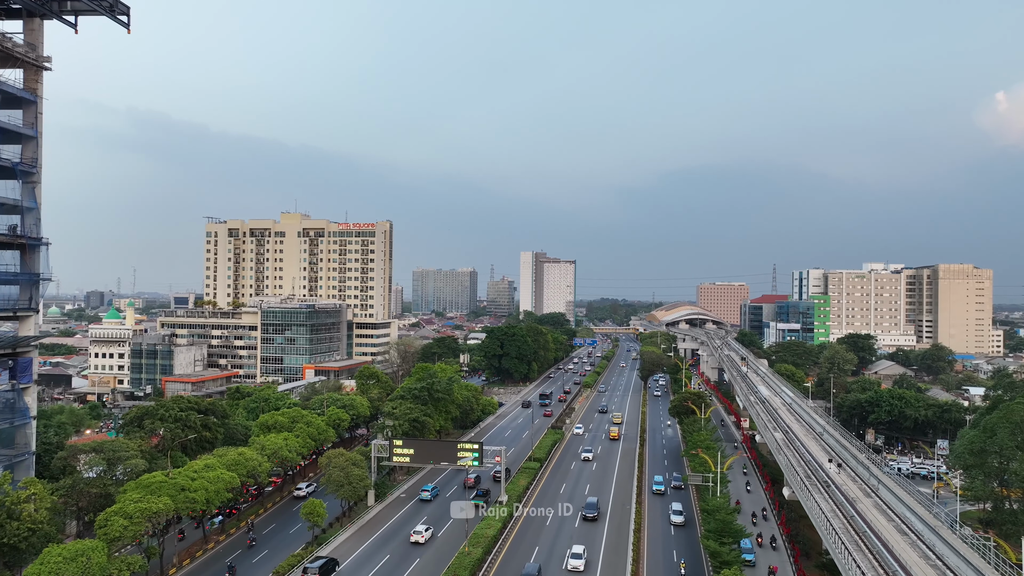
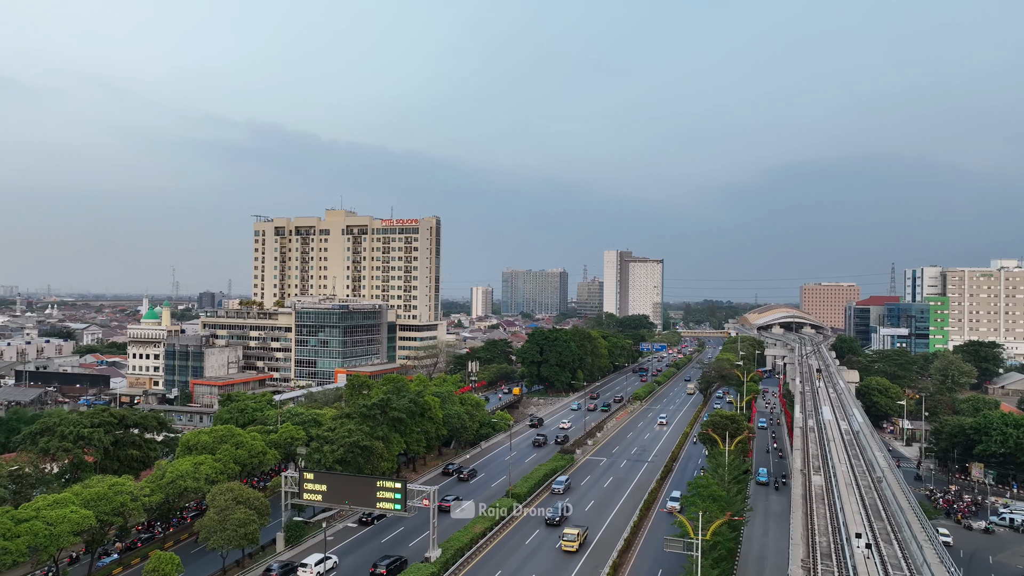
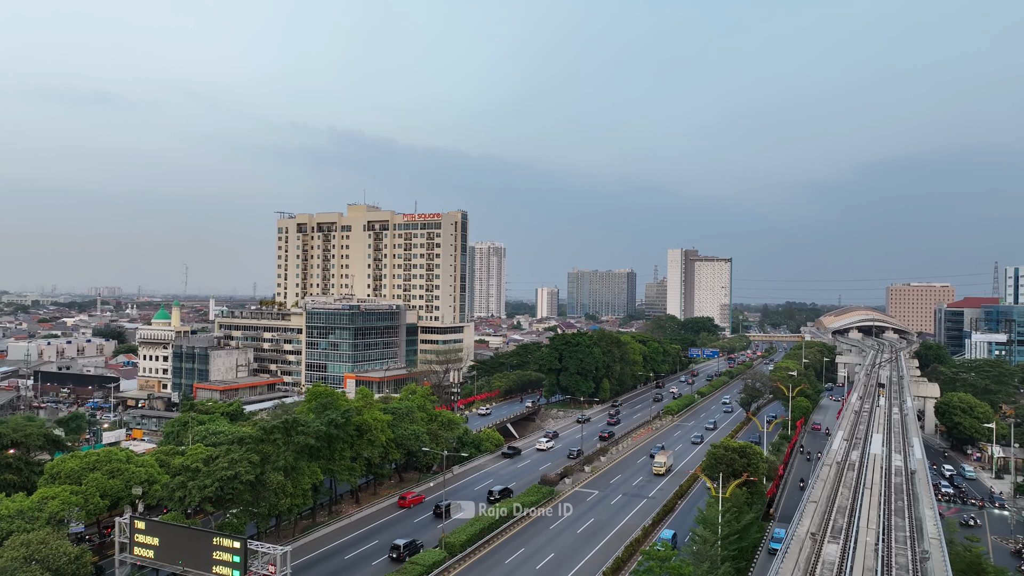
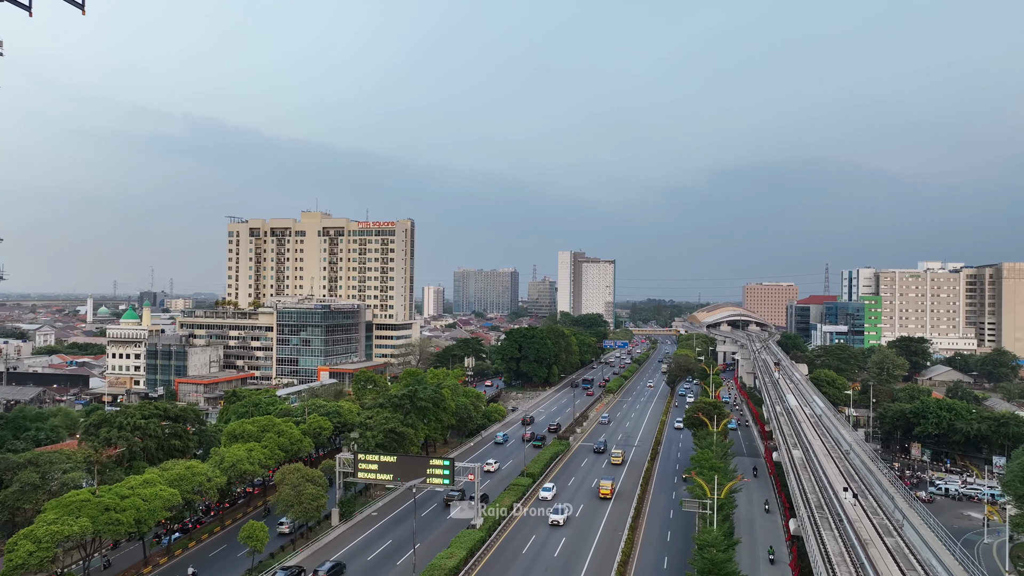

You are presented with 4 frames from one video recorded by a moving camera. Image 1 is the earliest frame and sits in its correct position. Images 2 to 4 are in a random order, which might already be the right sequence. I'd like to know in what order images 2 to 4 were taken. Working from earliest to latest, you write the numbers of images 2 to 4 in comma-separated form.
4, 2, 3
